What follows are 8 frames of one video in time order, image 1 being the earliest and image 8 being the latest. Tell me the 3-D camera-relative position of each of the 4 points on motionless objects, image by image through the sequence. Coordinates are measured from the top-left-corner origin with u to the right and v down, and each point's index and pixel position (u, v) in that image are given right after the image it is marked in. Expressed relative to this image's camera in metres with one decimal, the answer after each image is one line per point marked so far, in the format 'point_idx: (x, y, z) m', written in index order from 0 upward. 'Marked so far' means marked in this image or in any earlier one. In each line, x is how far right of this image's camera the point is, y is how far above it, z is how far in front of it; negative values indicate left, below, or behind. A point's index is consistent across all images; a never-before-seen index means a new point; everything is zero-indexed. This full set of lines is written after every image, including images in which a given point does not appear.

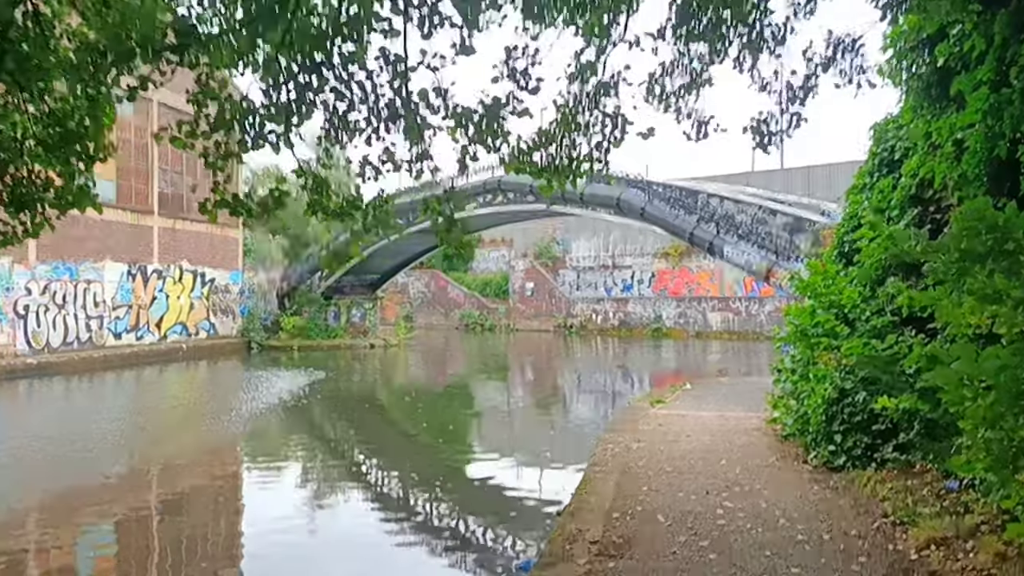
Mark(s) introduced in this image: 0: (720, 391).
0: (+3.1, -1.6, +12.0) m
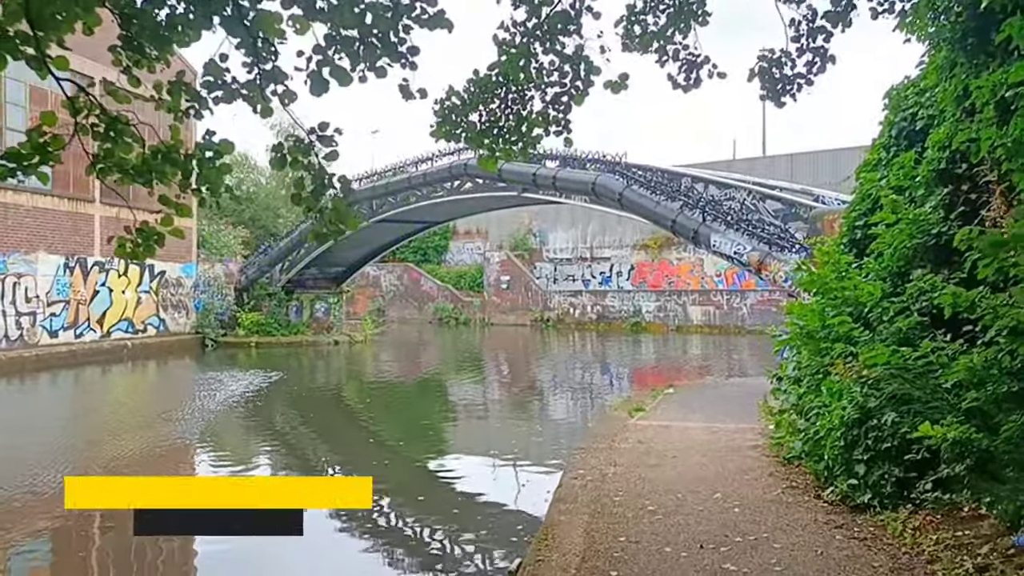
0: (+2.6, -1.5, +10.8) m
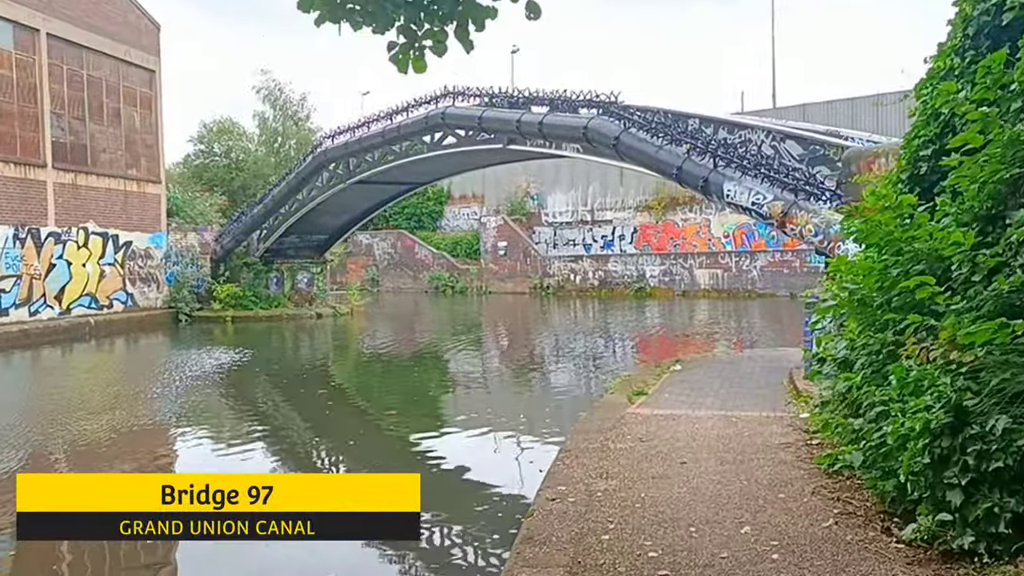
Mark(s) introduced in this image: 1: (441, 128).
0: (+2.4, -1.0, +9.3) m
1: (-1.2, +2.8, +13.6) m
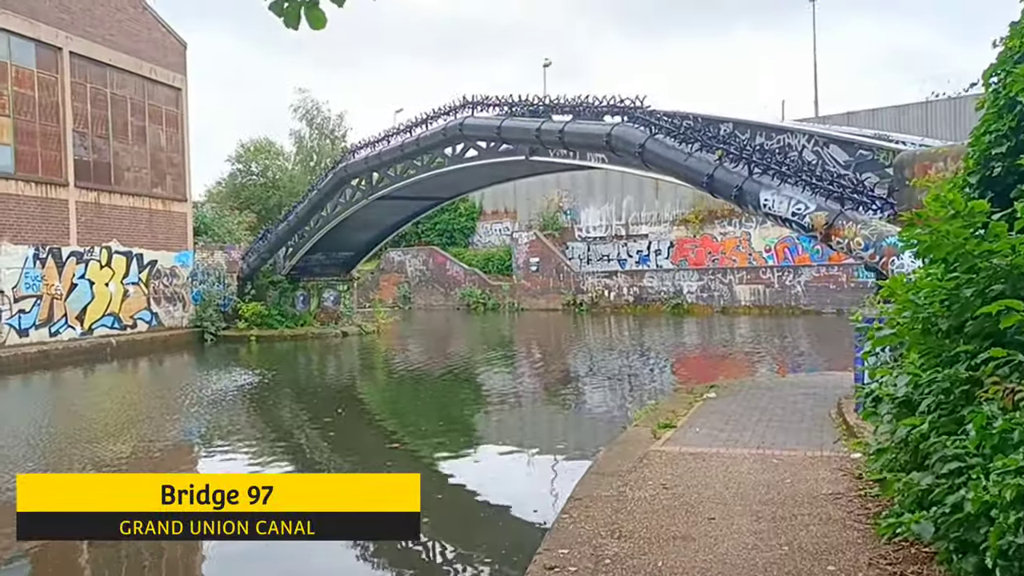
0: (+2.6, -1.2, +8.5) m
1: (-0.9, +2.4, +13.0) m
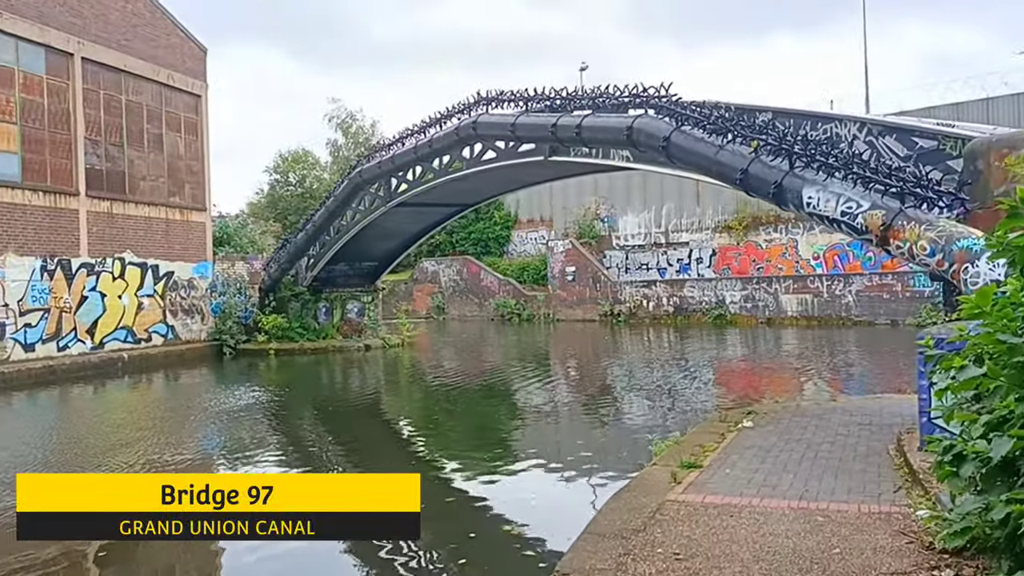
0: (+2.6, -1.3, +7.3) m
1: (-0.6, +2.3, +12.1) m
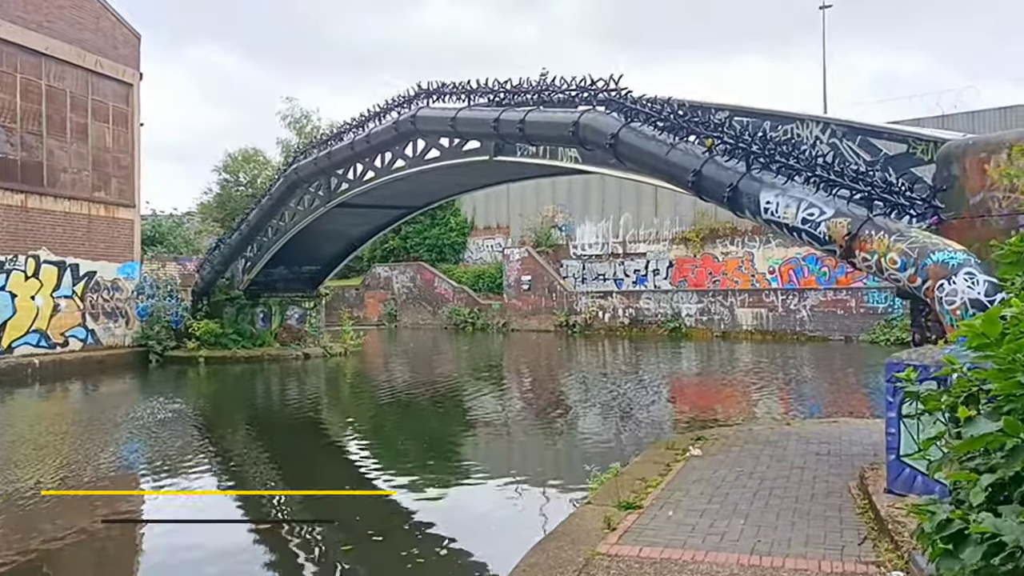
0: (+2.0, -1.4, +6.6) m
1: (-1.4, +2.2, +11.2) m
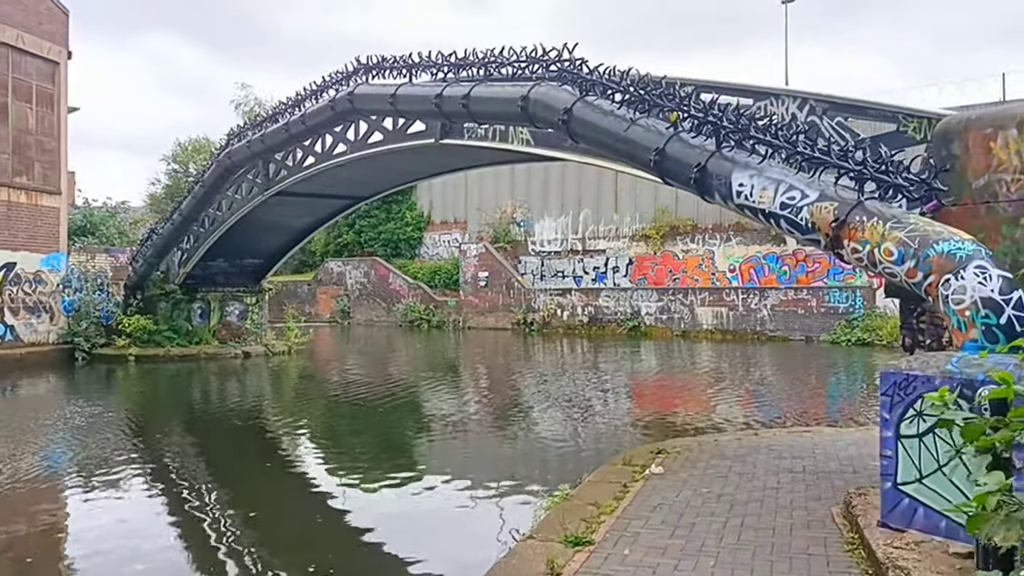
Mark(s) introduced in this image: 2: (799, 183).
0: (+1.5, -1.4, +5.8) m
1: (-2.0, +2.2, +10.2) m
2: (+1.9, +0.7, +5.1) m
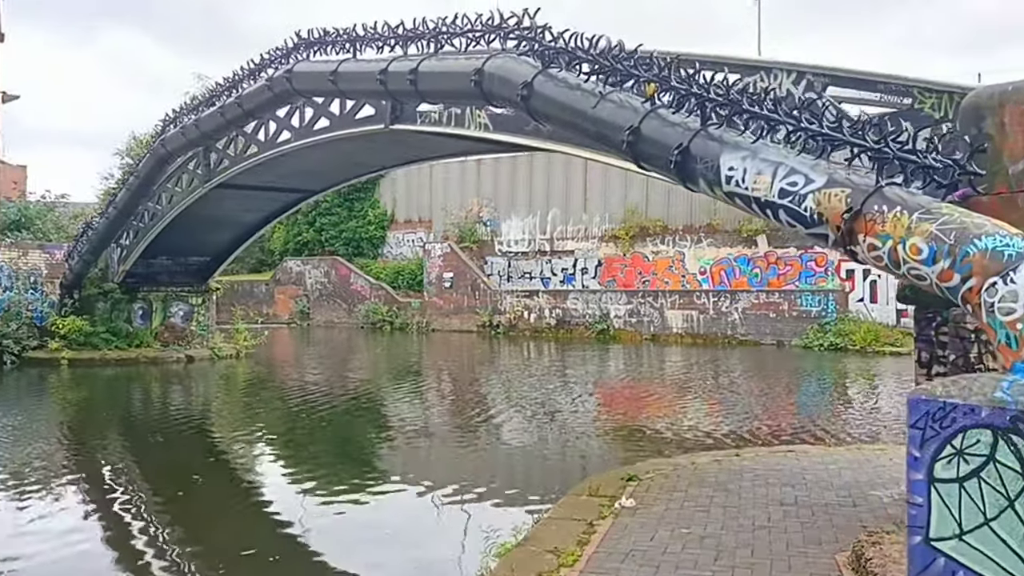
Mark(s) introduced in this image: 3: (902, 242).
0: (+1.2, -1.4, +4.9) m
1: (-2.5, +2.2, +9.2) m
2: (+1.6, +0.6, +4.3) m
3: (+1.8, +0.2, +3.7) m
